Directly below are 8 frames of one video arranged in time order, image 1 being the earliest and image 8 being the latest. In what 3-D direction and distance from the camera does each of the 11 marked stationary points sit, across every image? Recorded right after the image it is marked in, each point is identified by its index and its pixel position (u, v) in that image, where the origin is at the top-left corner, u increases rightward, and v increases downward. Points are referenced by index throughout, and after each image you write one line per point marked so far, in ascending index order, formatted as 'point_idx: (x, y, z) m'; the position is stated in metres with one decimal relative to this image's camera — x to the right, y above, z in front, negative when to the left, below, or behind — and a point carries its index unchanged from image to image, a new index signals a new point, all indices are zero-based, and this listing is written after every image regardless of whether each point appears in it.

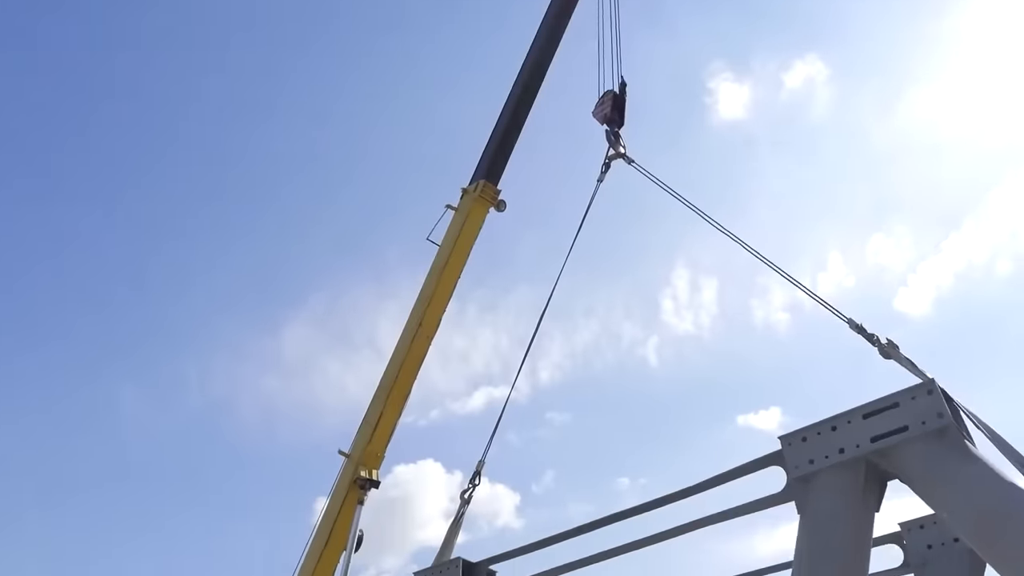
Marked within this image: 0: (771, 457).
0: (+1.5, -1.0, +4.2) m
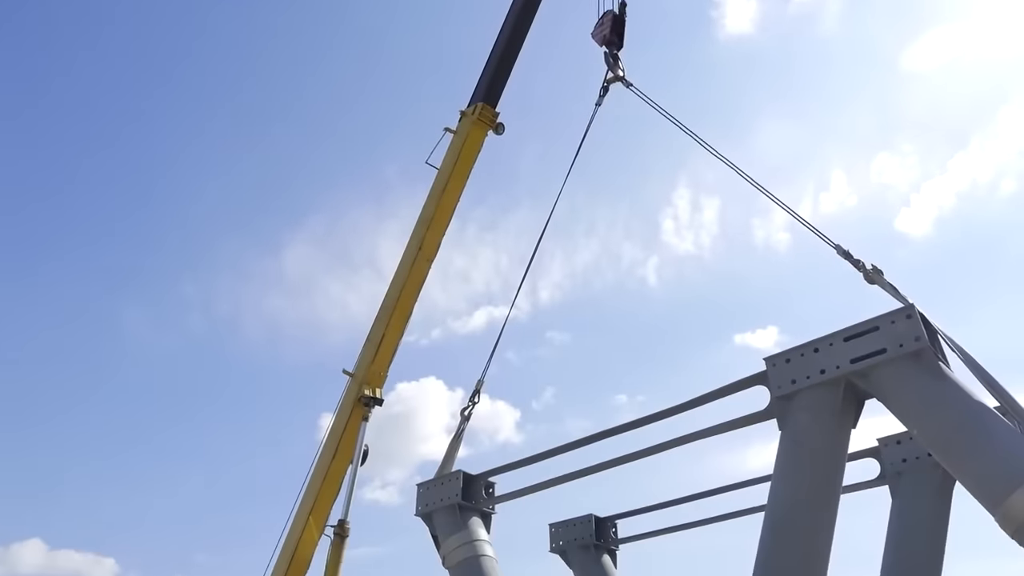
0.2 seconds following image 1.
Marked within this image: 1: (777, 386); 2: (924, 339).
0: (+1.4, -0.5, +4.4) m
1: (+1.5, -0.6, +4.3) m
2: (+2.1, -0.3, +3.8) m
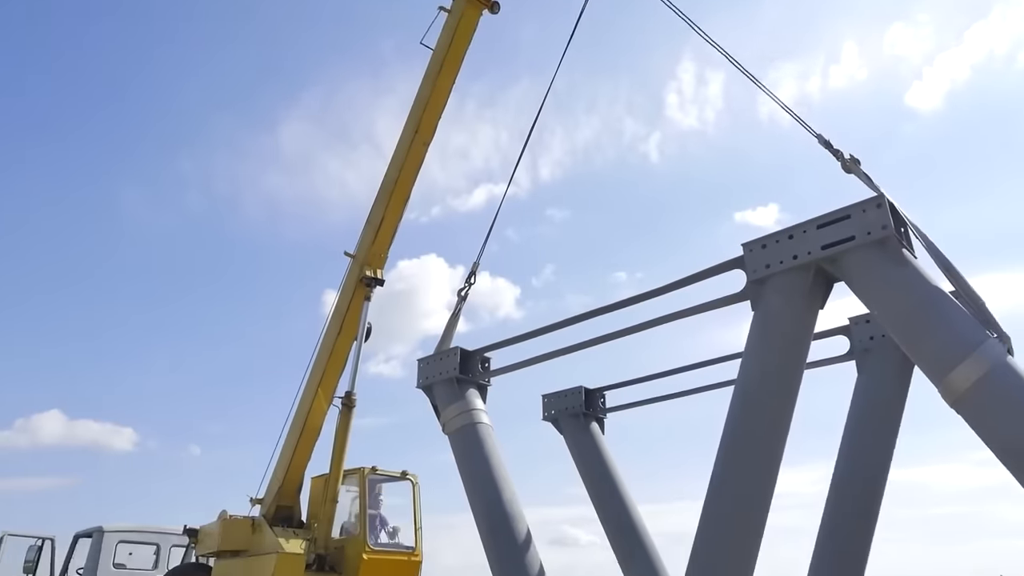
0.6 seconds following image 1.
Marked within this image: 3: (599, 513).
0: (+1.4, +0.2, +4.6) m
1: (+1.5, +0.1, +4.6) m
2: (+2.1, +0.3, +4.0) m
3: (+0.8, -2.1, +6.7) m
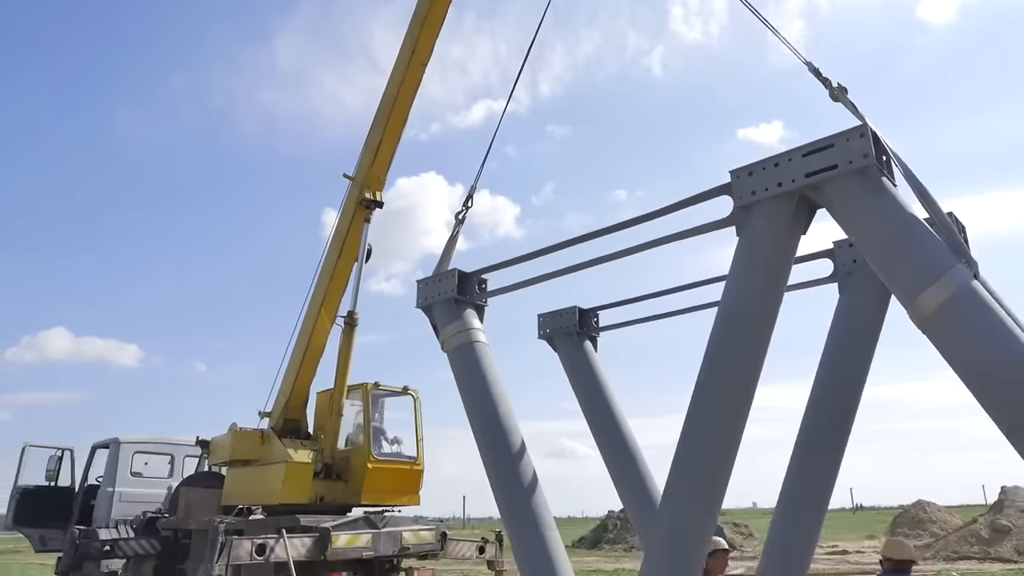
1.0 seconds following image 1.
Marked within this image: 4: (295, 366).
0: (+1.4, +0.7, +4.8) m
1: (+1.5, +0.6, +4.7) m
2: (+2.0, +0.7, +4.1) m
3: (+0.8, -1.4, +7.1) m
4: (-2.8, -1.0, +9.3) m
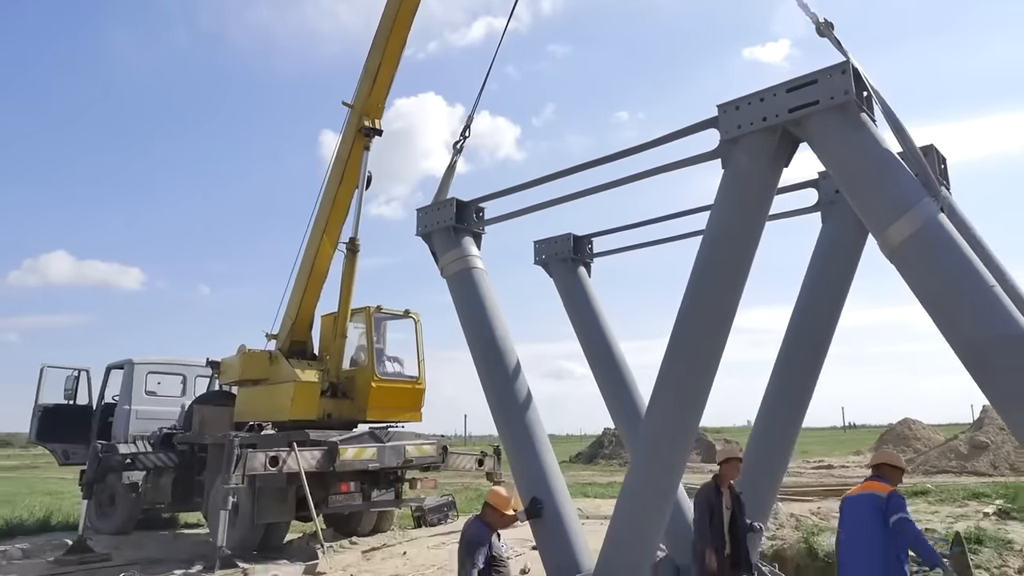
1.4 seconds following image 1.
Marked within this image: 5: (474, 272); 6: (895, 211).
0: (+1.3, +1.1, +4.9) m
1: (+1.4, +1.1, +4.9) m
2: (+2.0, +1.1, +4.3) m
3: (+0.7, -0.6, +7.5) m
4: (-2.8, 0.0, +9.6) m
5: (-0.3, +0.1, +6.3) m
6: (+2.2, +0.4, +4.1) m
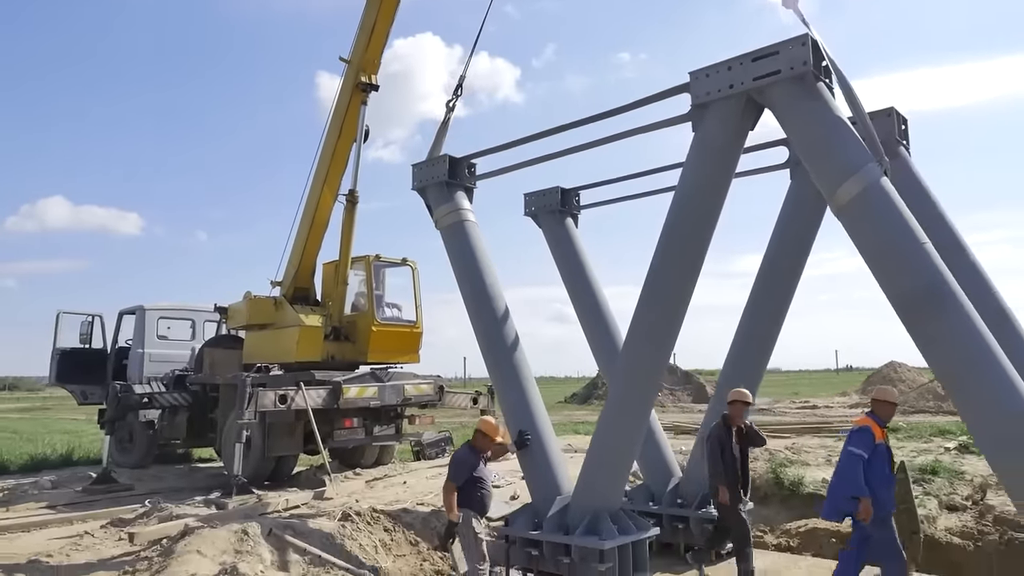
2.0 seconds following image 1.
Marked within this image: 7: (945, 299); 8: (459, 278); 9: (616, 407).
0: (+1.2, +1.5, +5.3) m
1: (+1.3, +1.4, +5.3) m
2: (+1.9, +1.4, +4.7) m
3: (+0.6, -0.1, +8.0) m
4: (-2.9, +0.7, +10.1) m
5: (-0.4, +0.6, +6.8) m
6: (+2.1, +0.7, +4.6) m
7: (+2.5, -0.1, +4.2) m
8: (-0.5, +0.1, +6.7) m
9: (+0.8, -0.9, +5.5) m
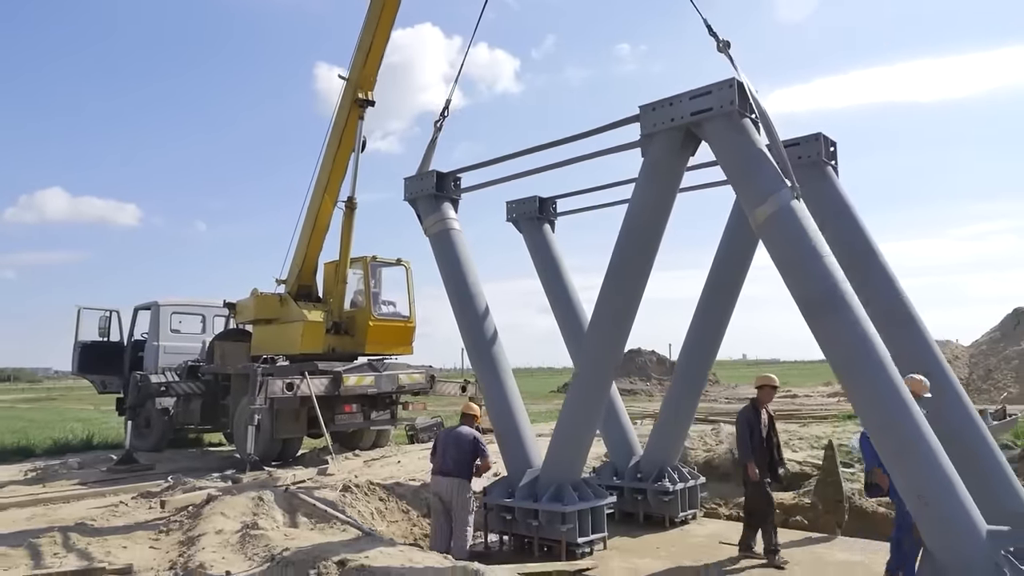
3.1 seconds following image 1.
0: (+1.0, +1.5, +6.2) m
1: (+1.1, +1.4, +6.2) m
2: (+1.7, +1.4, +5.6) m
3: (+0.4, -0.1, +8.9) m
4: (-3.1, +0.7, +11.0) m
5: (-0.6, +0.6, +7.7) m
6: (+1.9, +0.7, +5.5) m
7: (+2.3, -0.1, +5.1) m
8: (-0.7, +0.1, +7.6) m
9: (+0.6, -0.9, +6.4) m
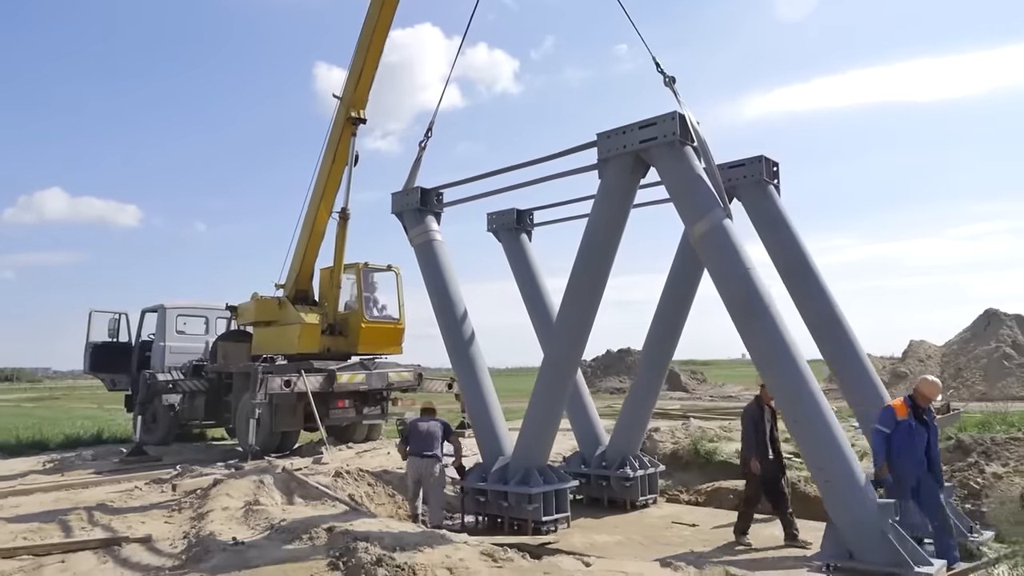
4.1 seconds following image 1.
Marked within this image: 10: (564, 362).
0: (+0.7, +1.4, +7.0) m
1: (+0.8, +1.3, +7.0) m
2: (+1.4, +1.3, +6.4) m
3: (+0.2, -0.1, +9.7) m
4: (-3.4, +0.6, +11.8) m
5: (-0.9, +0.5, +8.5) m
6: (+1.6, +0.6, +6.3) m
7: (+2.0, -0.2, +5.9) m
8: (-1.0, 0.0, +8.4) m
9: (+0.3, -1.0, +7.2) m
10: (+0.5, -0.7, +7.1) m
